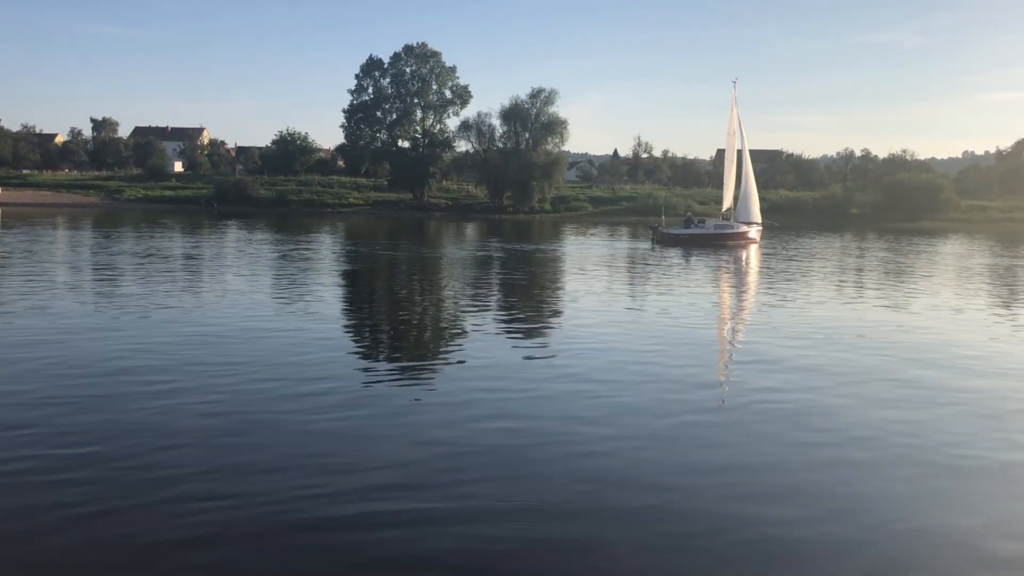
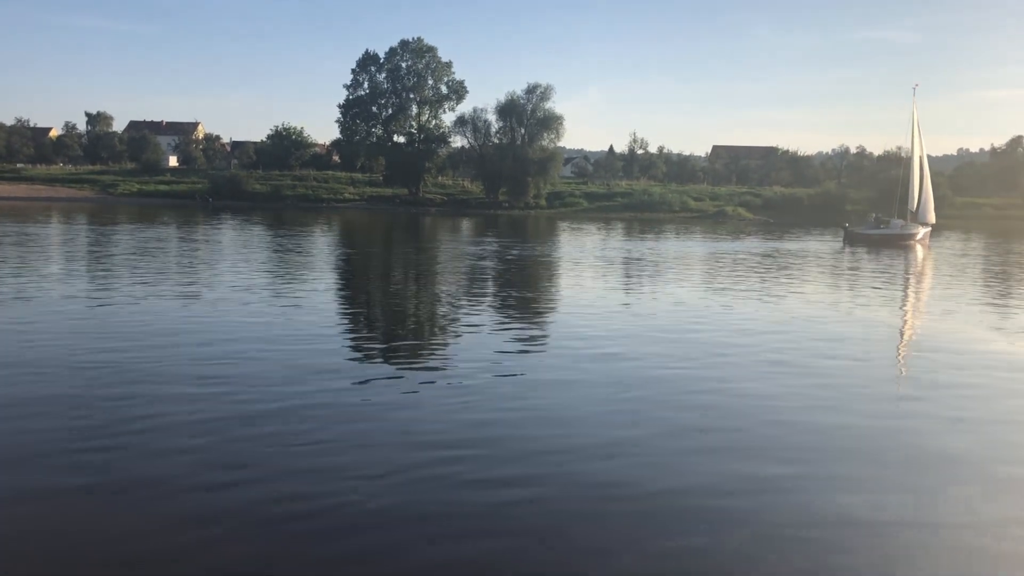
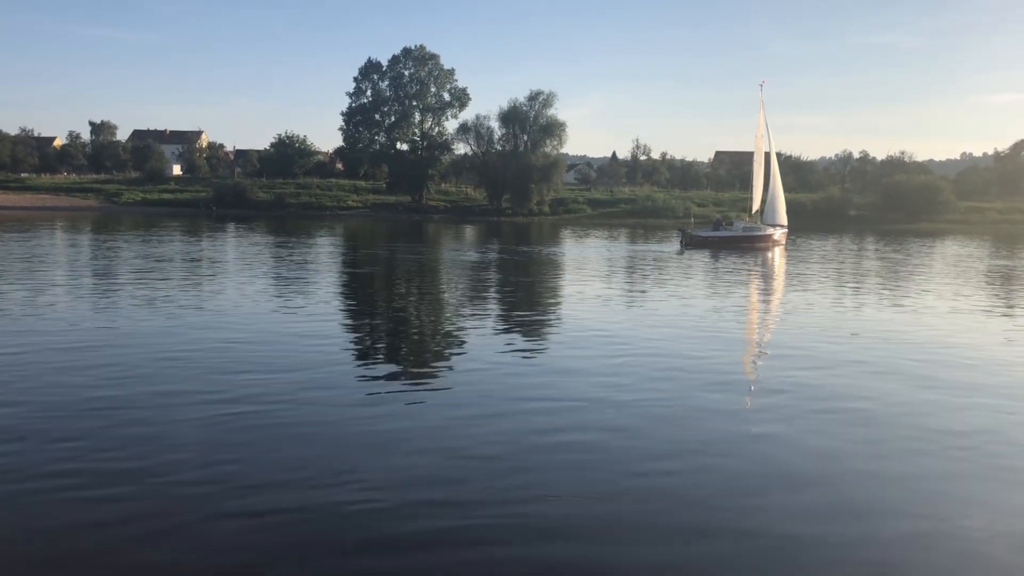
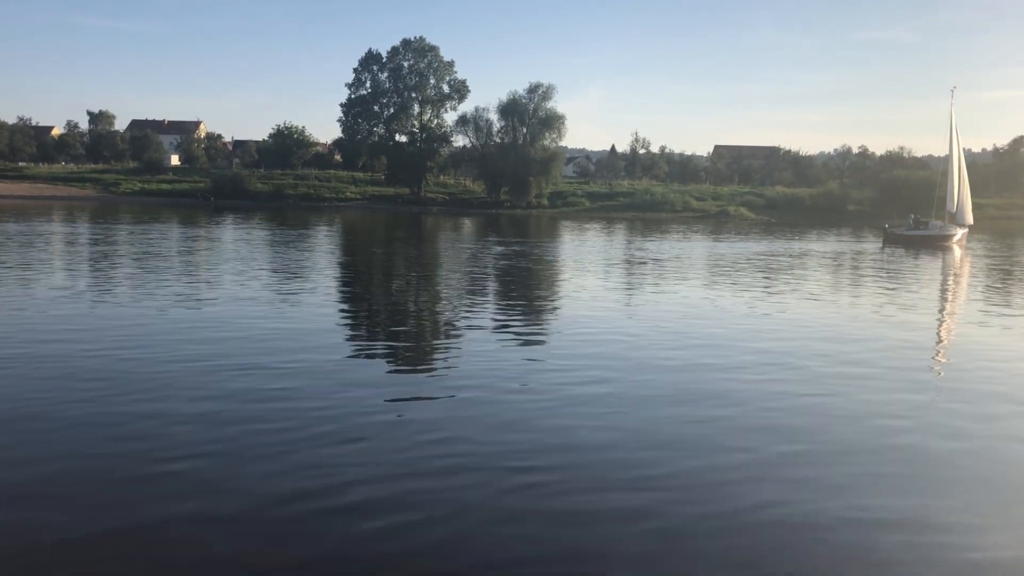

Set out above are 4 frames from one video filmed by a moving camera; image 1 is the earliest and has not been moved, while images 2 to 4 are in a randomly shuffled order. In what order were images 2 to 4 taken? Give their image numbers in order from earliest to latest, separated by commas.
3, 2, 4
